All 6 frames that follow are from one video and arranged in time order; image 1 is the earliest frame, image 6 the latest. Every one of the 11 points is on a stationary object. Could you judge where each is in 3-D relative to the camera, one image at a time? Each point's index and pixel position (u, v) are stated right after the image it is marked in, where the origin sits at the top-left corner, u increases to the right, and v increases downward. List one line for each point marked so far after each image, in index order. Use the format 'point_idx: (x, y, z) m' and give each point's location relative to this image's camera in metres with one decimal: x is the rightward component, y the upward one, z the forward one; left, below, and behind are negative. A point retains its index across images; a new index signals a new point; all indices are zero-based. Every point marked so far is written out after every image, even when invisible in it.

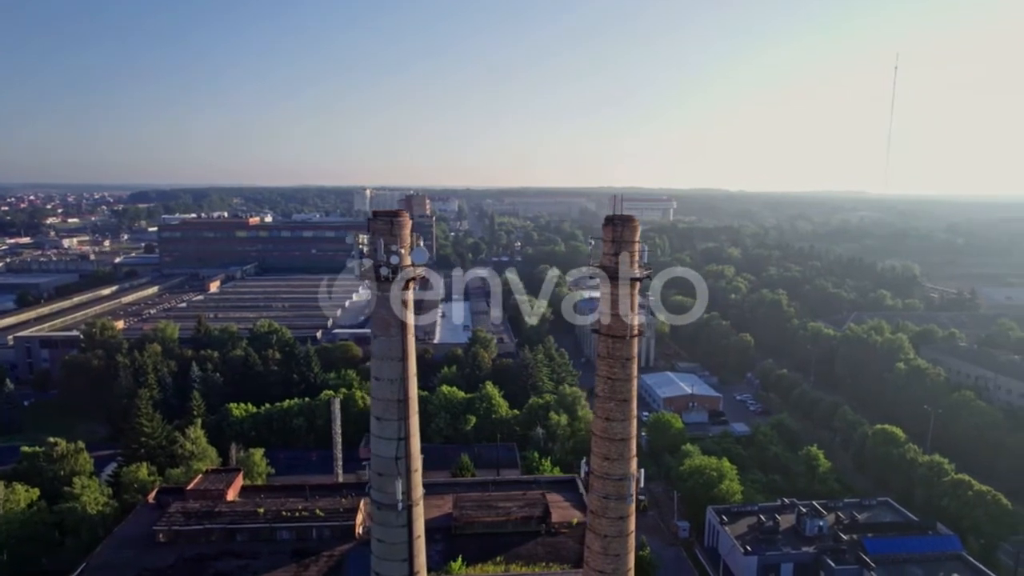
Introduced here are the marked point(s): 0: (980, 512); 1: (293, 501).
0: (+11.5, -5.4, +15.6) m
1: (-4.2, -4.4, +13.1) m
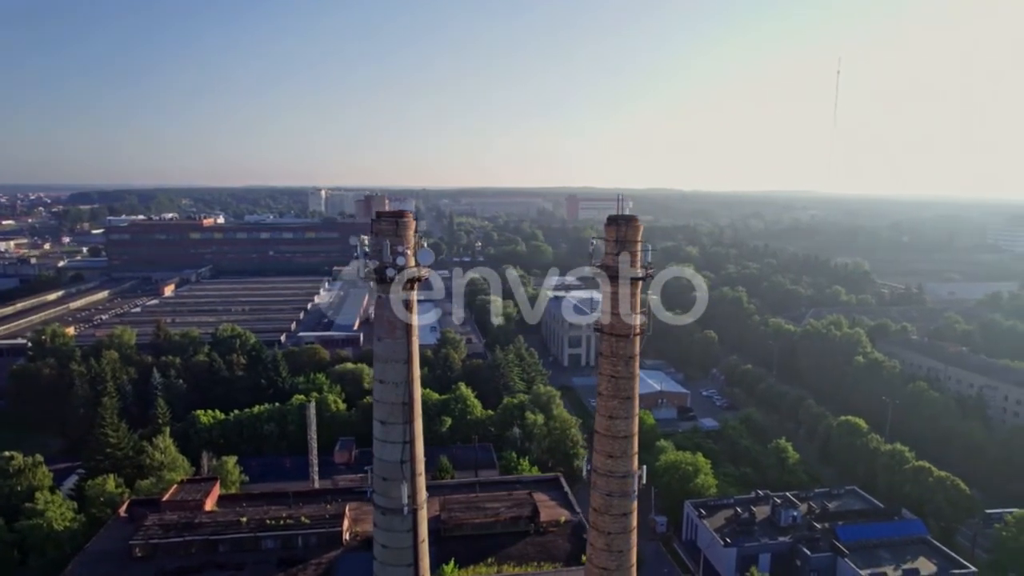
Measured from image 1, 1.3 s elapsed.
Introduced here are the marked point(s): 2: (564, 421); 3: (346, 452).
0: (+10.9, -5.3, +16.4) m
1: (-4.5, -4.4, +12.9) m
2: (+1.5, -3.9, +18.8) m
3: (-5.0, -5.1, +20.0) m
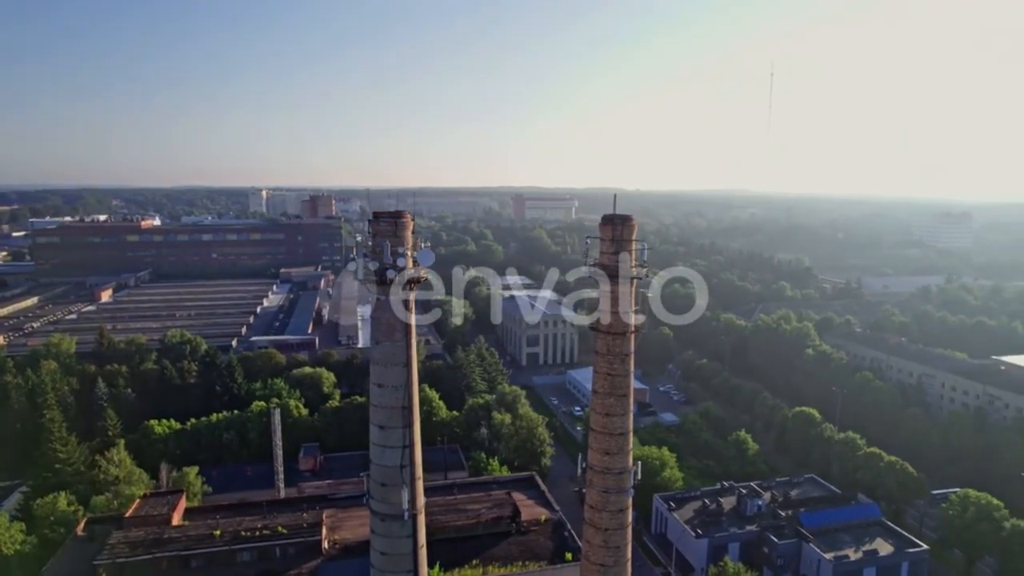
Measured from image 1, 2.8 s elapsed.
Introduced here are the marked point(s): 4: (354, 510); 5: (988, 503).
0: (+10.1, -5.2, +17.2) m
1: (-5.0, -4.5, +12.4) m
2: (+0.5, -3.9, +18.9) m
3: (-6.0, -5.2, +19.5) m
4: (-3.1, -4.5, +13.1) m
5: (+11.5, -5.2, +15.5) m
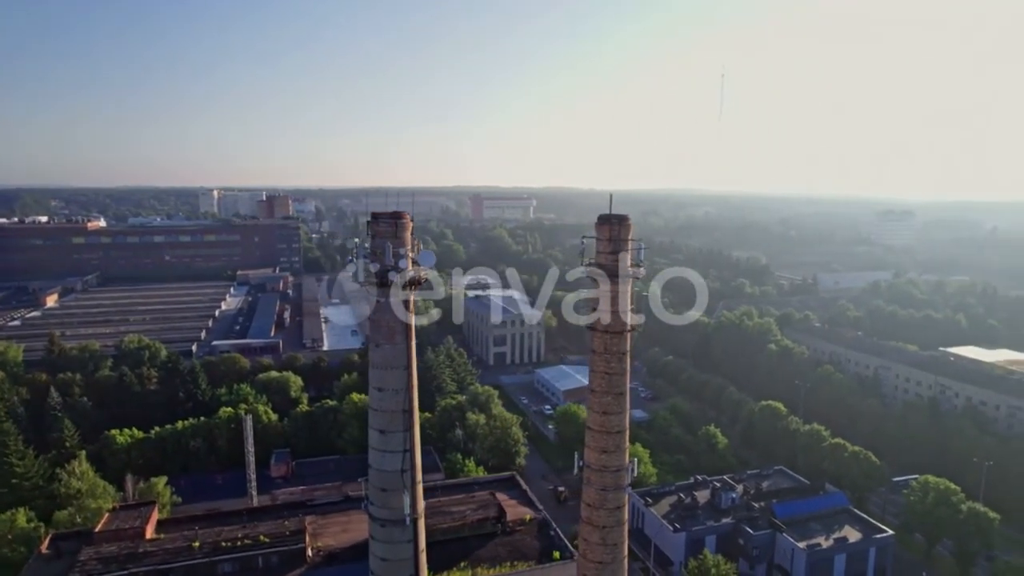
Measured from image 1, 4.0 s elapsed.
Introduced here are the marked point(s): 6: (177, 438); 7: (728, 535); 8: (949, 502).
0: (+9.5, -5.1, +17.8) m
1: (-5.3, -4.5, +12.1) m
2: (-0.2, -3.8, +18.9) m
3: (-6.8, -5.3, +19.1) m
4: (-3.5, -4.6, +12.8) m
5: (+11.0, -5.0, +16.2) m
6: (-10.1, -4.5, +19.2) m
7: (+5.1, -5.9, +15.3) m
8: (+10.9, -5.3, +16.0) m
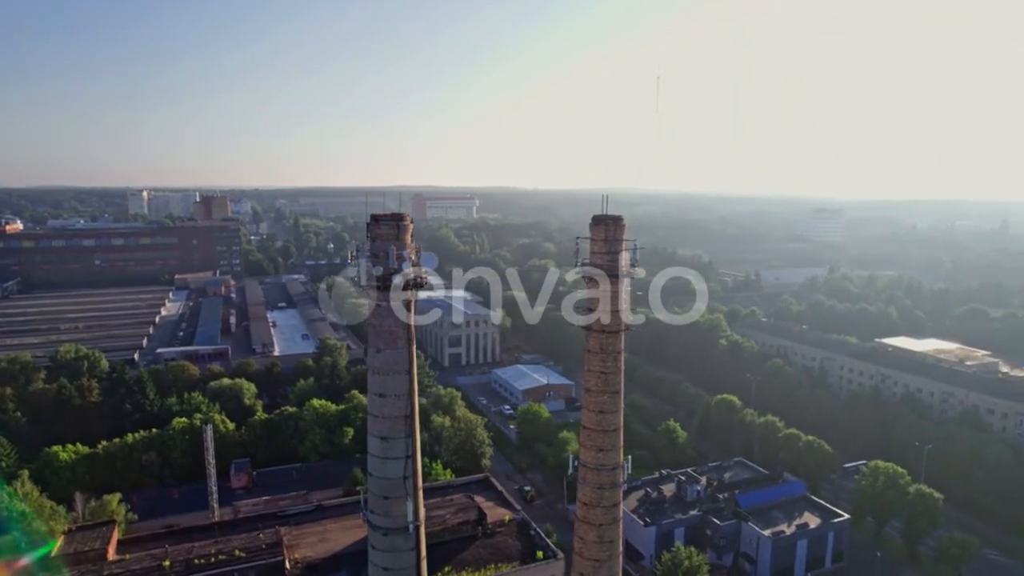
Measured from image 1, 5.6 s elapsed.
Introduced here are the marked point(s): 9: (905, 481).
0: (+8.5, -4.9, +18.6) m
1: (-5.8, -4.6, +11.6) m
2: (-1.3, -3.9, +18.8) m
3: (-7.8, -5.4, +18.5) m
4: (-4.0, -4.6, +12.5) m
5: (+10.1, -4.9, +17.1) m
6: (-11.1, -4.7, +18.3) m
7: (+4.4, -5.8, +15.7) m
8: (+10.1, -5.2, +16.9) m
9: (+10.2, -5.1, +16.9) m
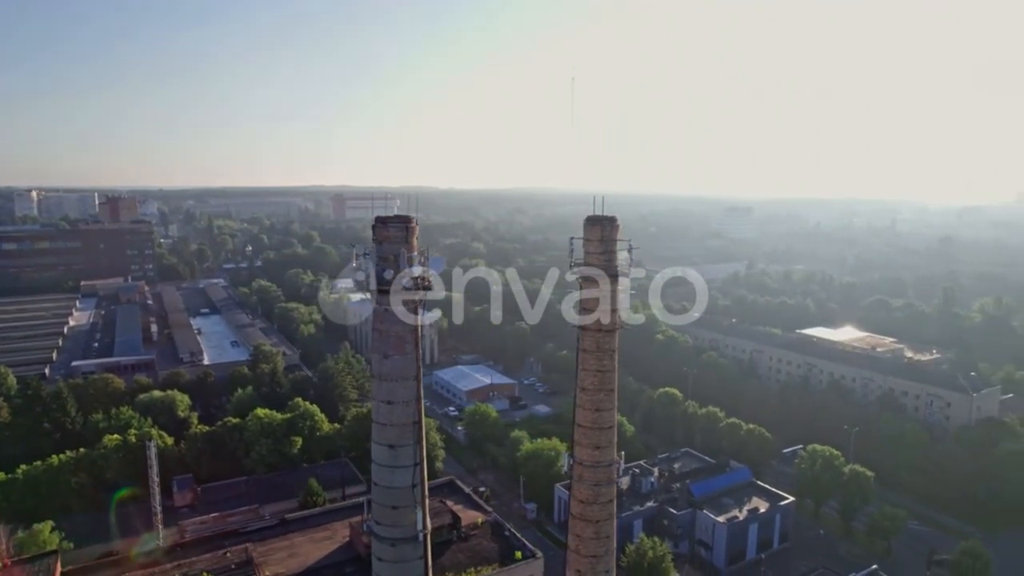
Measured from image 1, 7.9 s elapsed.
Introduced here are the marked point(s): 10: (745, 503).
0: (+7.1, -4.8, +19.5) m
1: (-6.2, -4.8, +10.9) m
2: (-2.7, -3.9, +18.5) m
3: (-9.1, -5.6, +17.4) m
4: (-4.6, -4.7, +12.0) m
5: (+8.9, -4.7, +18.2) m
6: (-12.3, -4.9, +16.9) m
7: (+3.4, -5.8, +16.1) m
8: (+8.9, -5.0, +18.0) m
9: (+9.0, -4.9, +18.0) m
10: (+5.9, -5.5, +16.6) m
